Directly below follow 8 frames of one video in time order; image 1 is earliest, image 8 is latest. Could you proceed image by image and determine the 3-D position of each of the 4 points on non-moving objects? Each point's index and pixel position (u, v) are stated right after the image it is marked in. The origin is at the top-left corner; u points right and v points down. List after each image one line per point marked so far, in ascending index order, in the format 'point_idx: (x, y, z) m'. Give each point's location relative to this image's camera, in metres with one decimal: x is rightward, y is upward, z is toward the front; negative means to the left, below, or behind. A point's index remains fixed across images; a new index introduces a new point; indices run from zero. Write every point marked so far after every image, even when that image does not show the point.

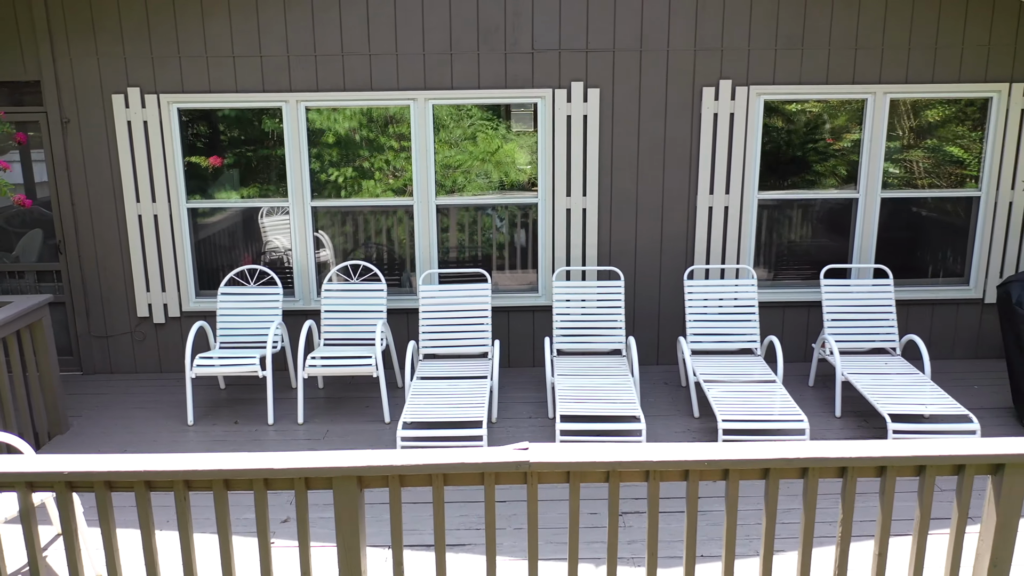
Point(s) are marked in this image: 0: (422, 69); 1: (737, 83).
0: (-0.5, +1.2, +4.6) m
1: (+1.2, +1.1, +4.6) m
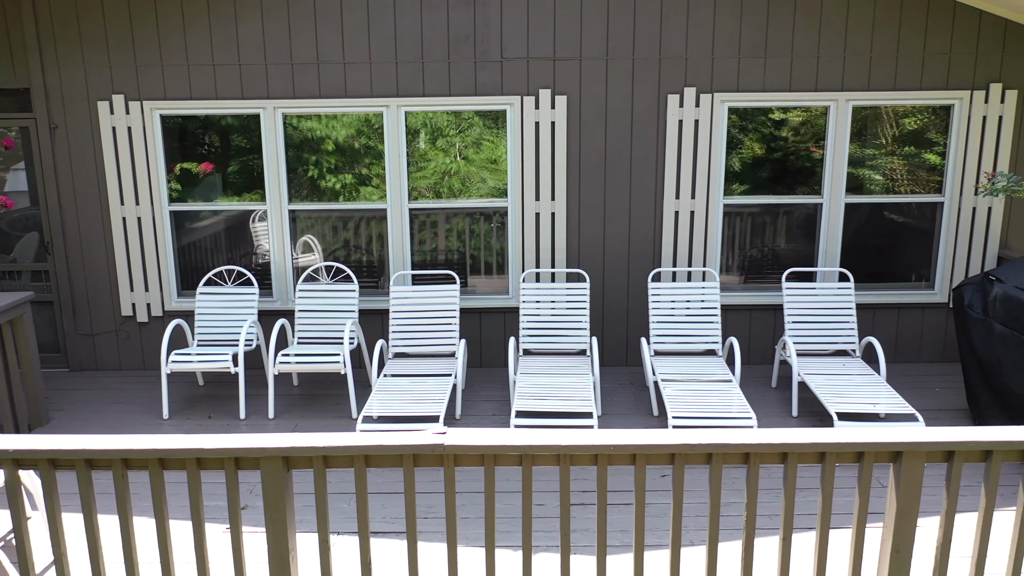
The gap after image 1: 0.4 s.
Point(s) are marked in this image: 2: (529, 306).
0: (-0.7, +1.2, +4.7) m
1: (+1.1, +1.1, +4.7) m
2: (+0.1, -0.1, +4.7) m
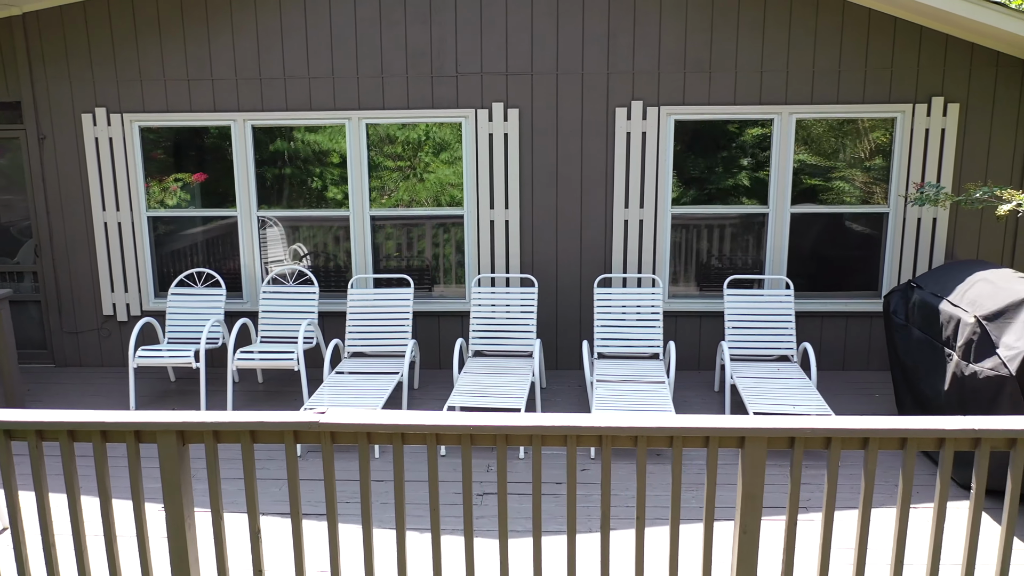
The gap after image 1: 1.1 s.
0: (-0.9, +1.2, +5.0) m
1: (+0.8, +1.1, +4.9) m
2: (-0.2, -0.1, +4.9) m
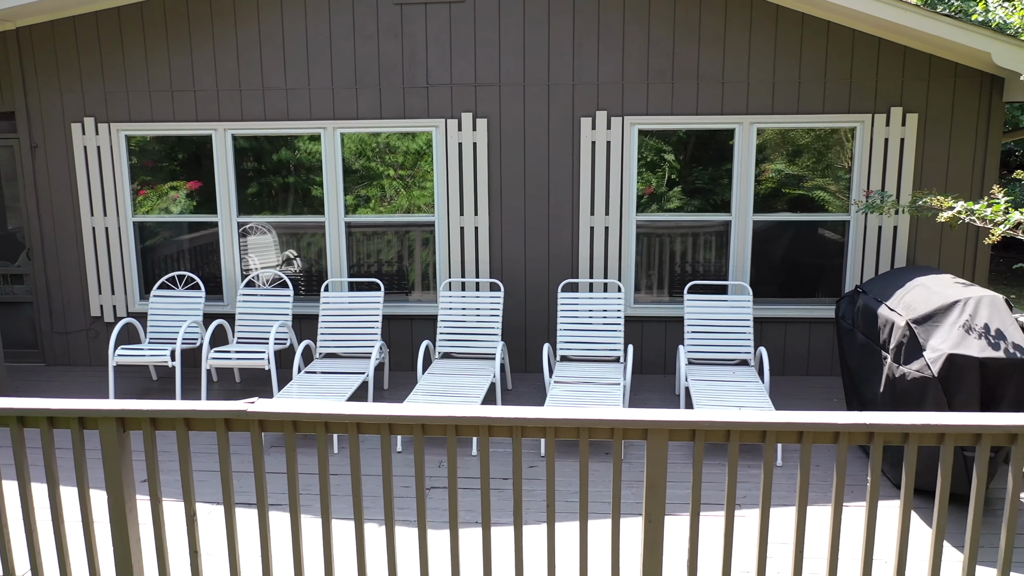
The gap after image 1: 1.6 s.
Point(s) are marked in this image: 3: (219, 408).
0: (-1.1, +1.1, +5.1) m
1: (+0.6, +1.0, +5.0) m
2: (-0.4, -0.2, +5.0) m
3: (-0.9, -0.4, +2.7) m
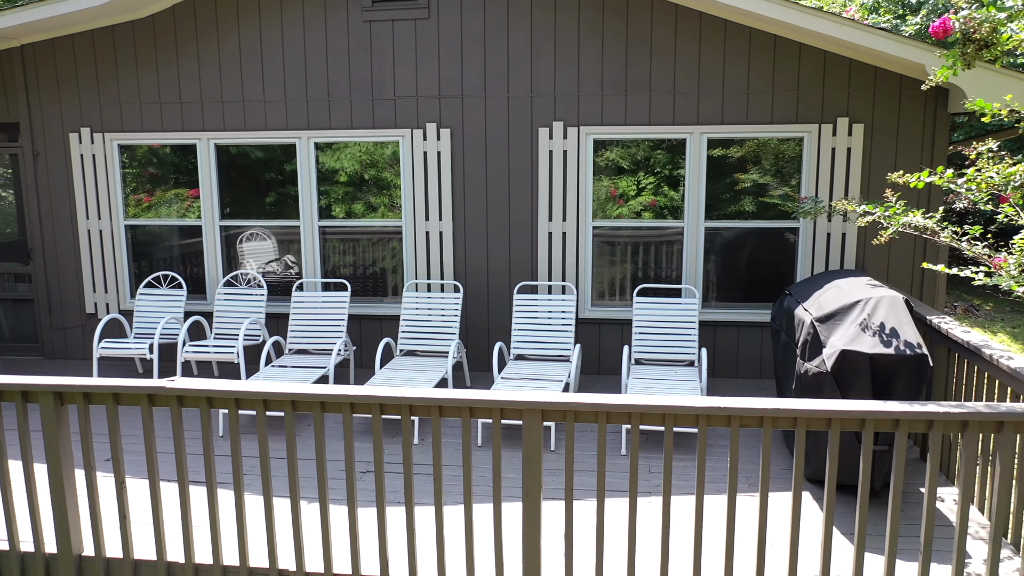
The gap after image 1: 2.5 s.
0: (-1.3, +1.1, +5.5) m
1: (+0.4, +1.0, +5.2) m
2: (-0.6, -0.2, +5.3) m
3: (-1.3, -0.3, +3.0) m
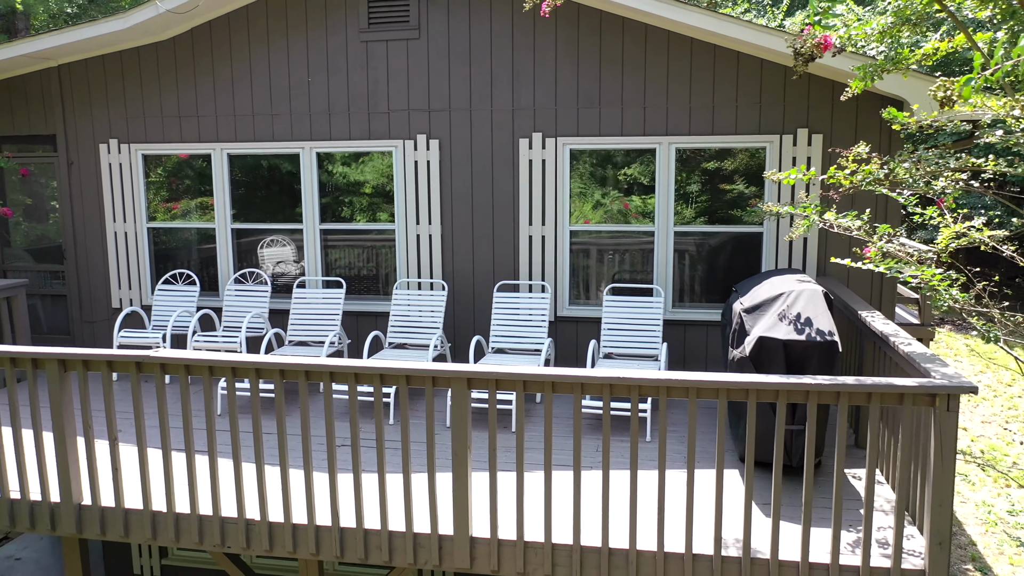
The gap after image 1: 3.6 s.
0: (-1.4, +1.2, +6.0) m
1: (+0.2, +1.0, +5.6) m
2: (-0.8, -0.1, +5.7) m
3: (-1.6, -0.3, +3.4) m
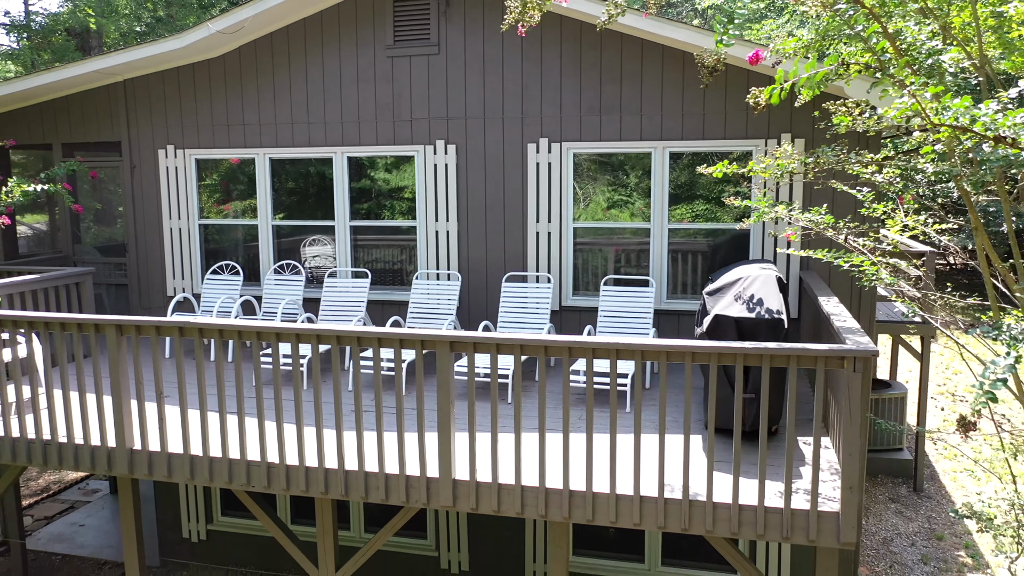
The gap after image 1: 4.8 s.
0: (-1.4, +1.2, +6.6) m
1: (+0.3, +1.1, +6.2) m
2: (-0.7, -0.1, +6.3) m
3: (-1.7, -0.2, +4.1) m
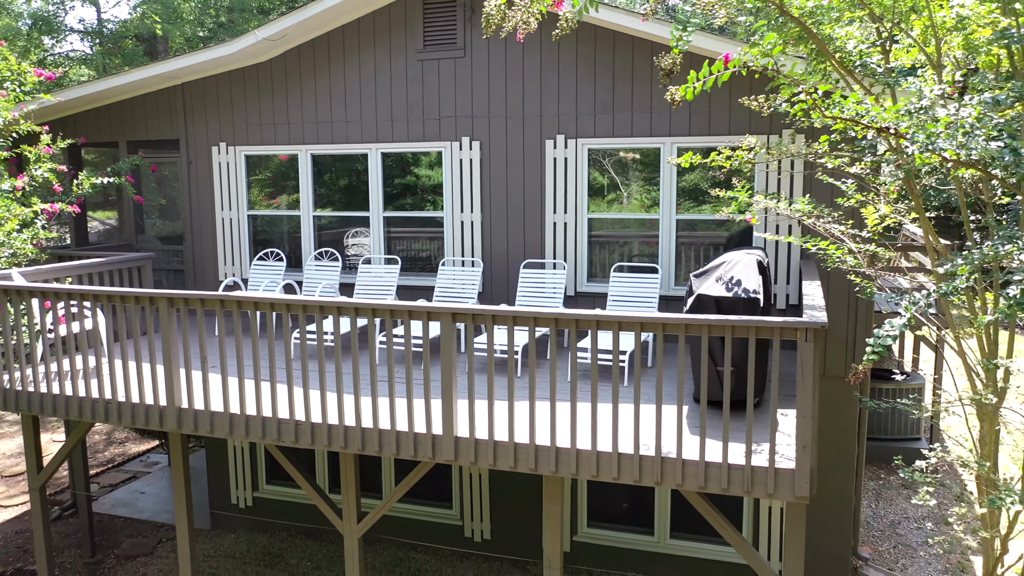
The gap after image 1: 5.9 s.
0: (-1.2, +1.4, +7.2) m
1: (+0.5, +1.2, +6.7) m
2: (-0.6, 0.0, +6.8) m
3: (-1.7, 0.0, +4.7) m
